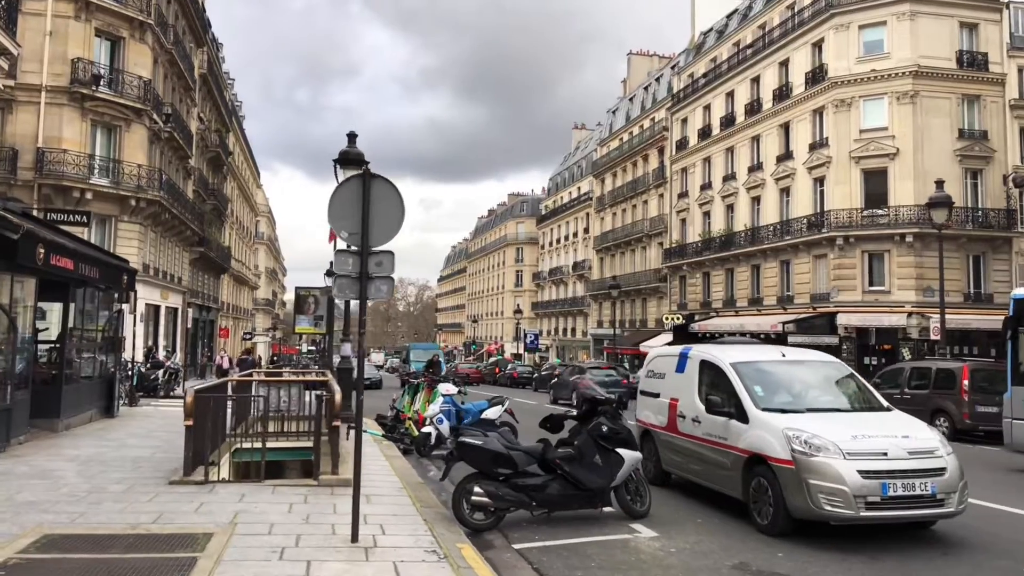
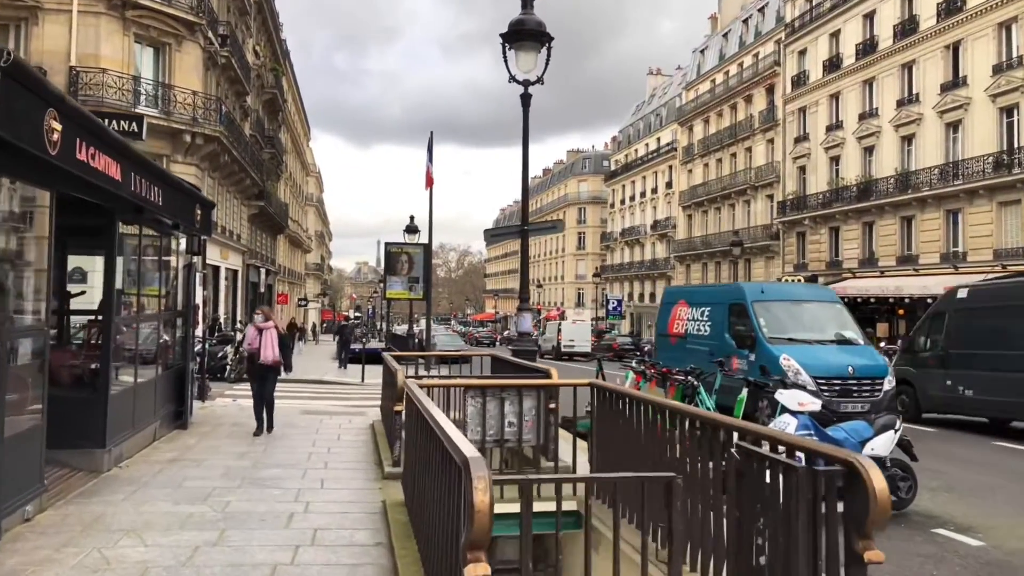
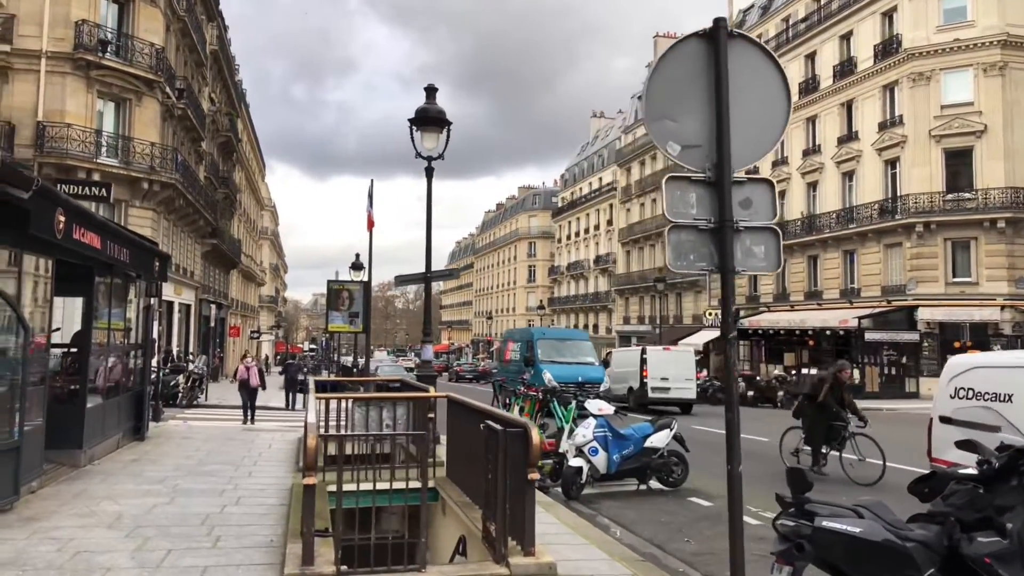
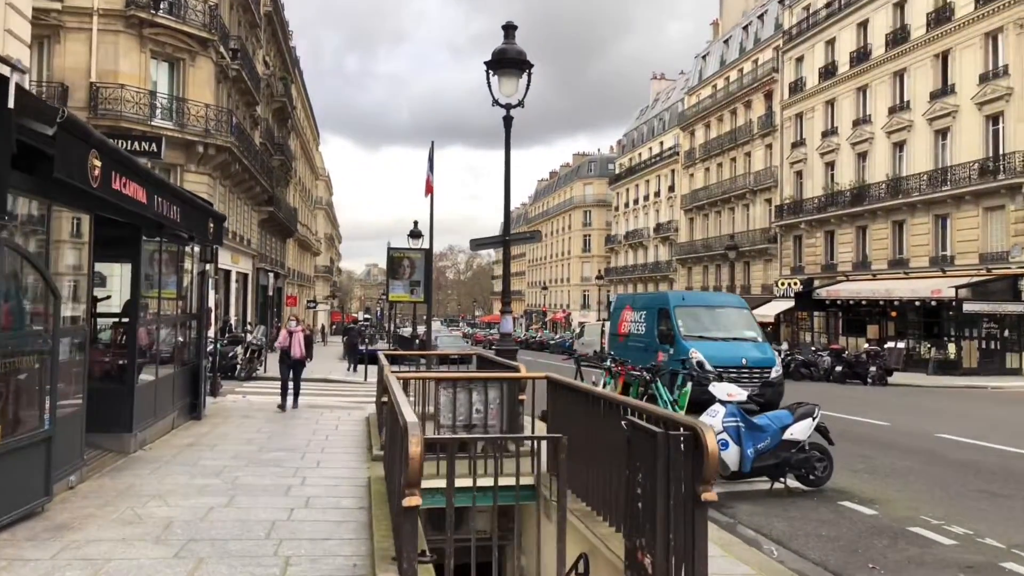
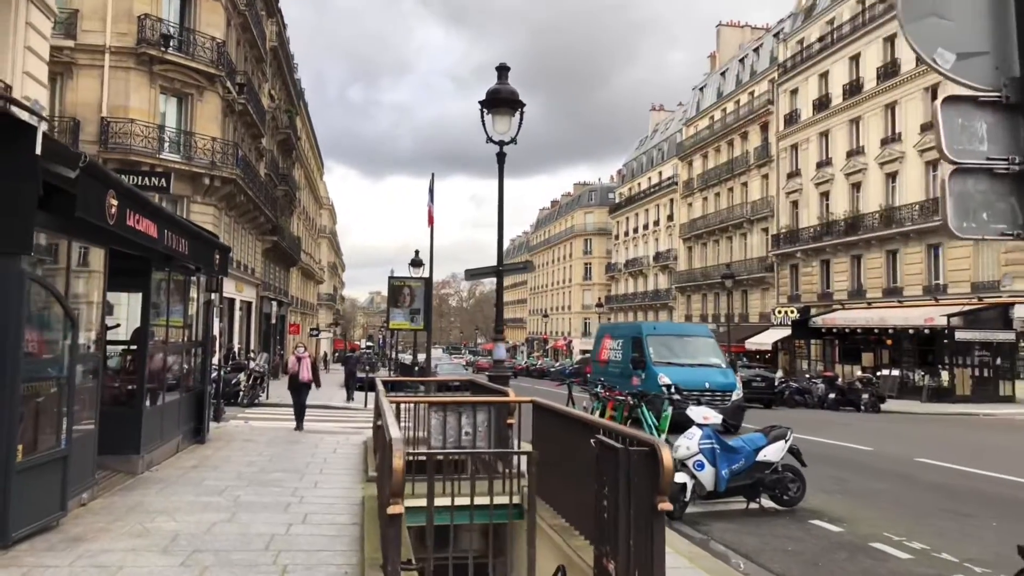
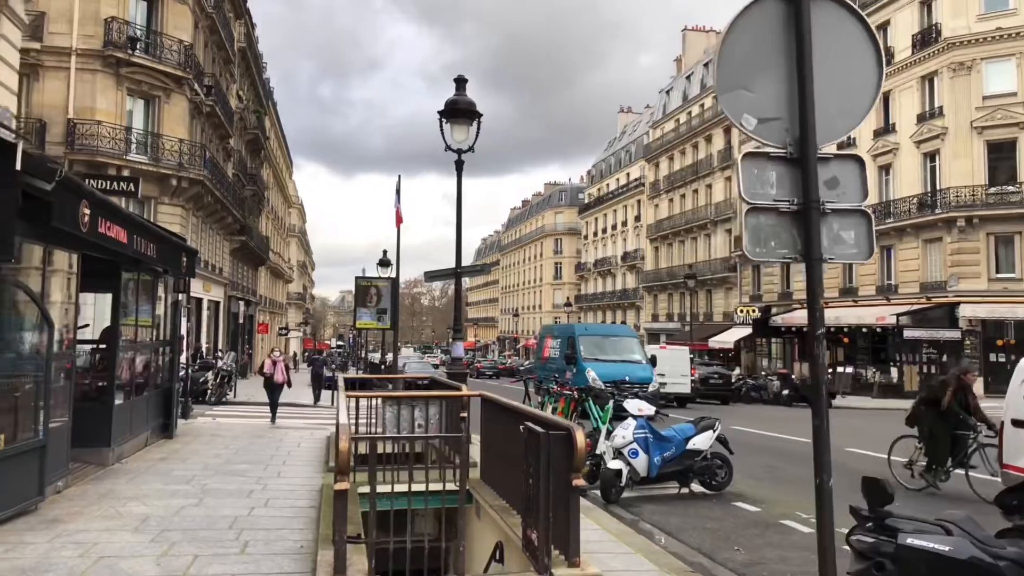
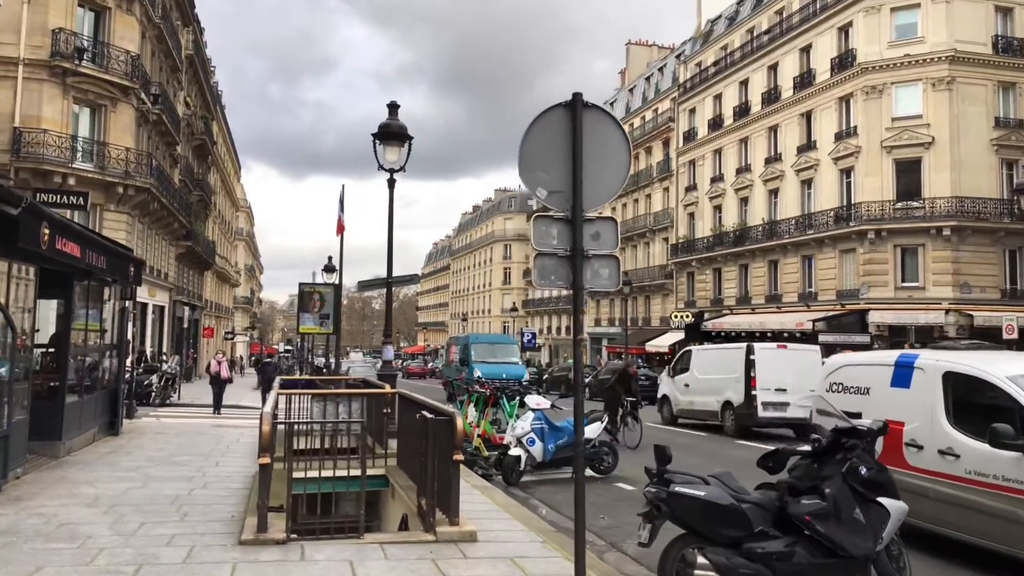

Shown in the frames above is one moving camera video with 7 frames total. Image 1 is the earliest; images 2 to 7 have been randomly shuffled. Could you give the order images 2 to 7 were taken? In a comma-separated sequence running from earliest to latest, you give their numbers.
7, 3, 6, 5, 4, 2
